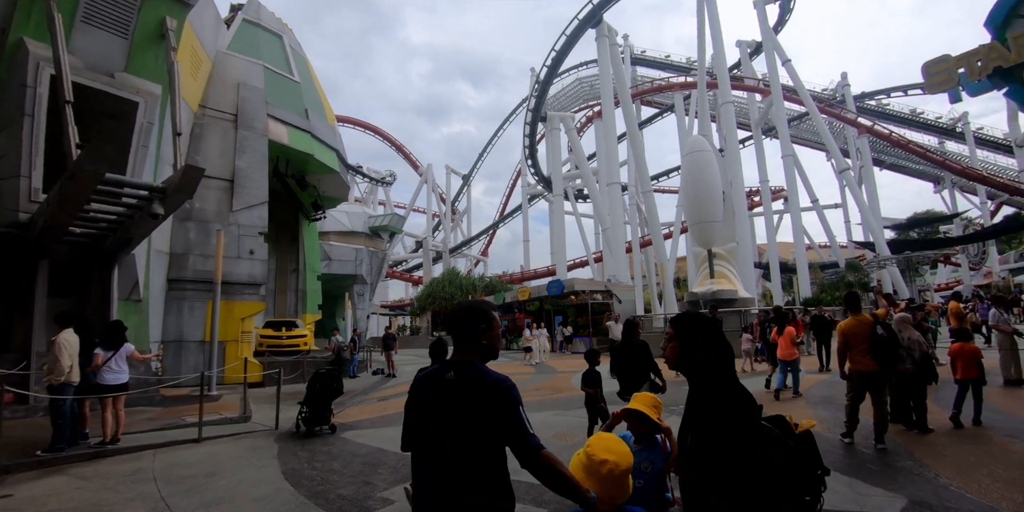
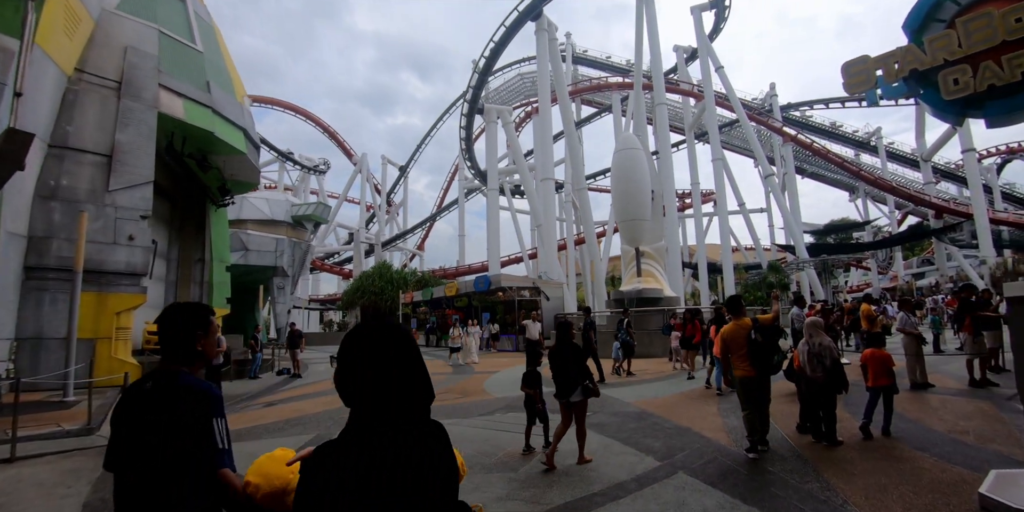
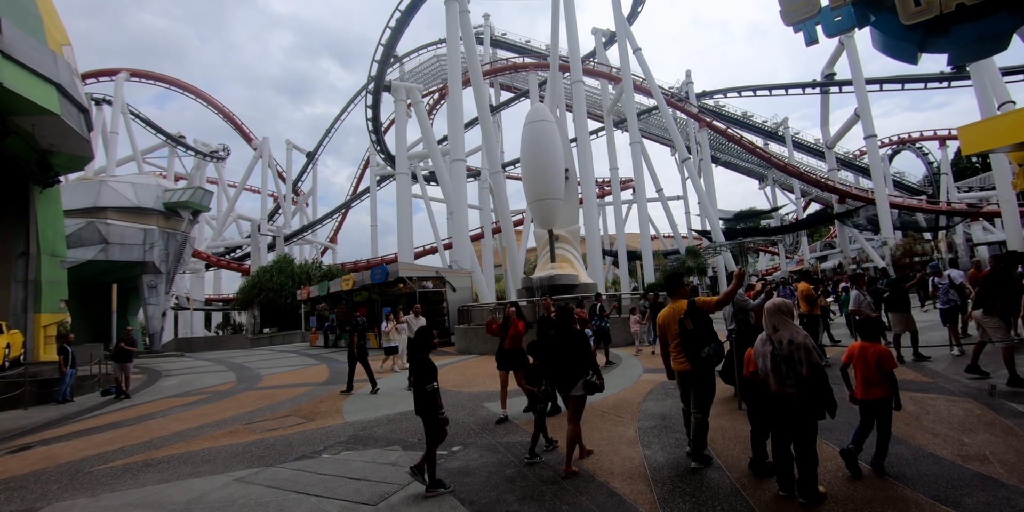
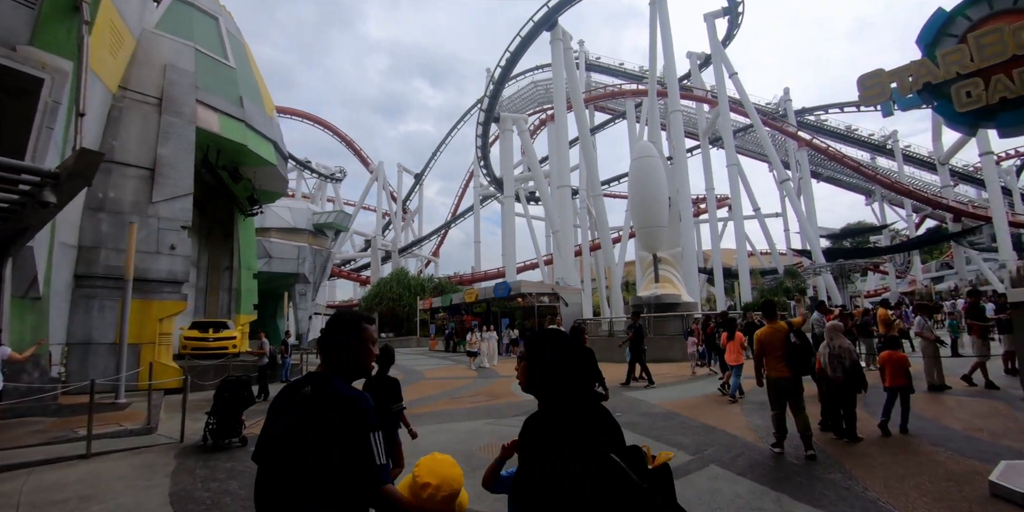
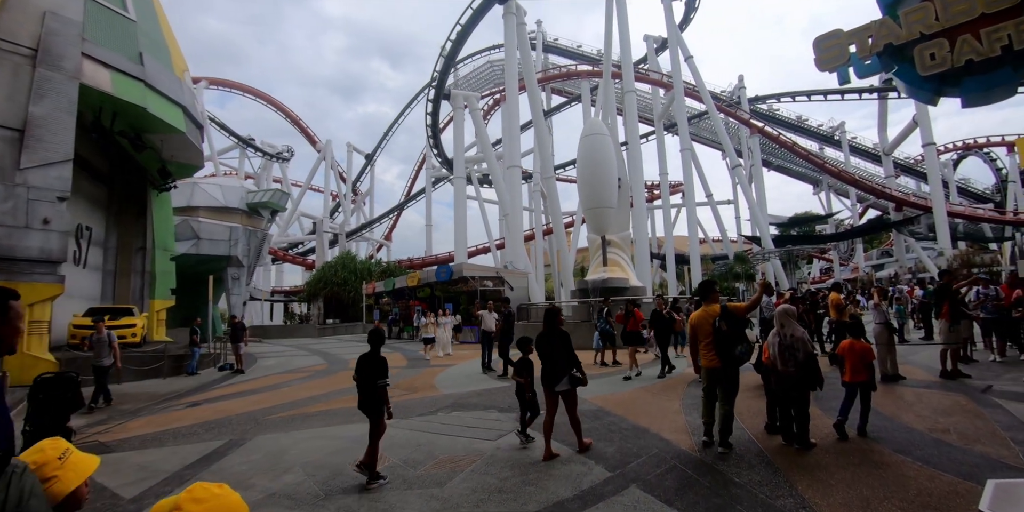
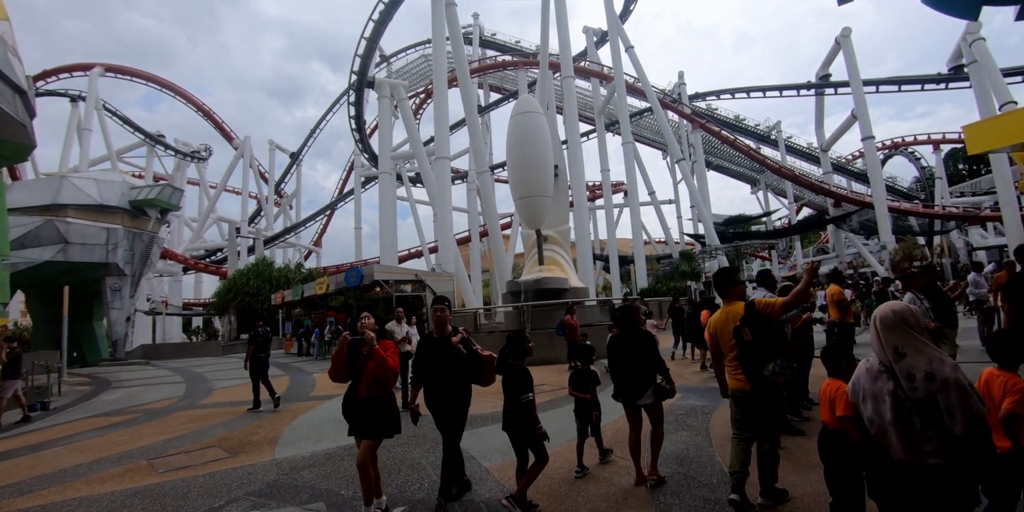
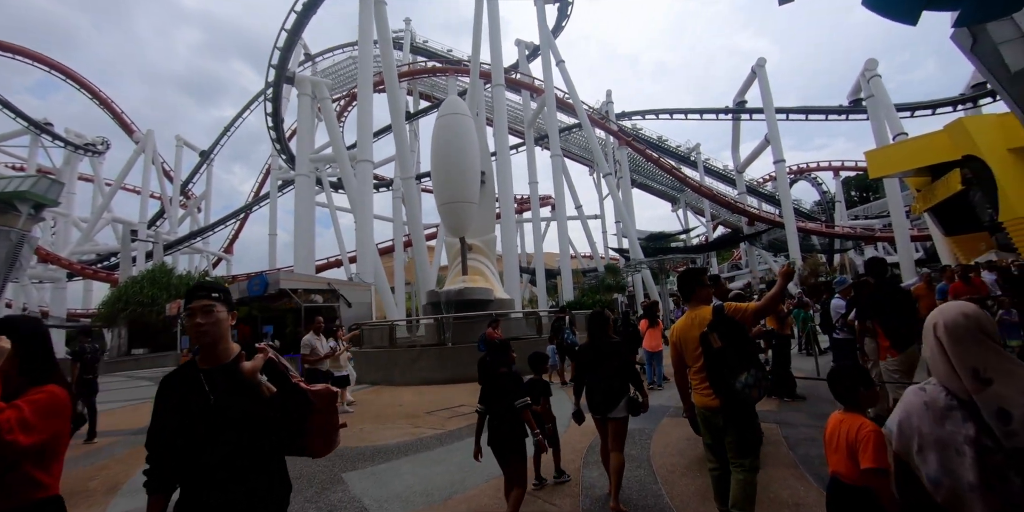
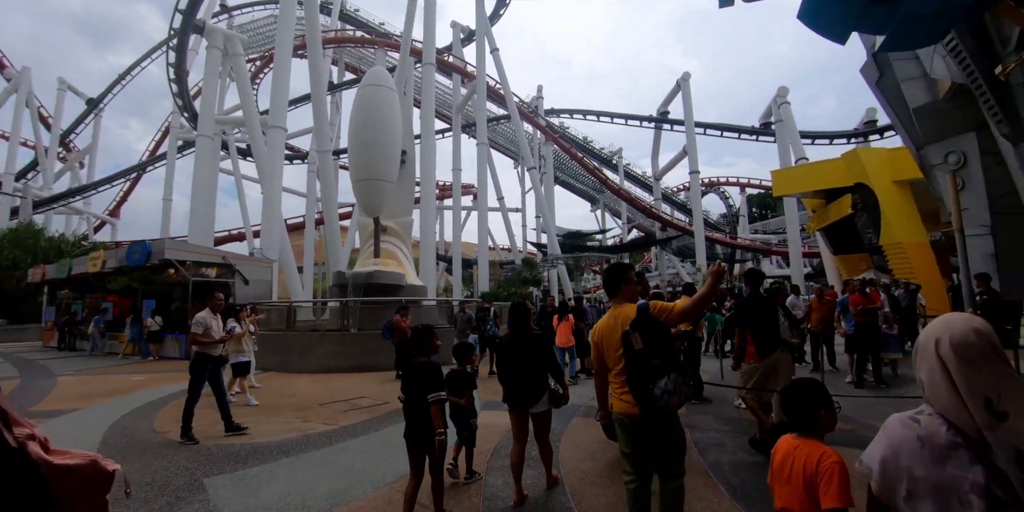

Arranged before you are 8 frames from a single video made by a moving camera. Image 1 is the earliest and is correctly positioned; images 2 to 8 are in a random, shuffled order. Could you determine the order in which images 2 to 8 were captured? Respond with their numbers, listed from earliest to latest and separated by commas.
4, 2, 5, 3, 6, 7, 8
